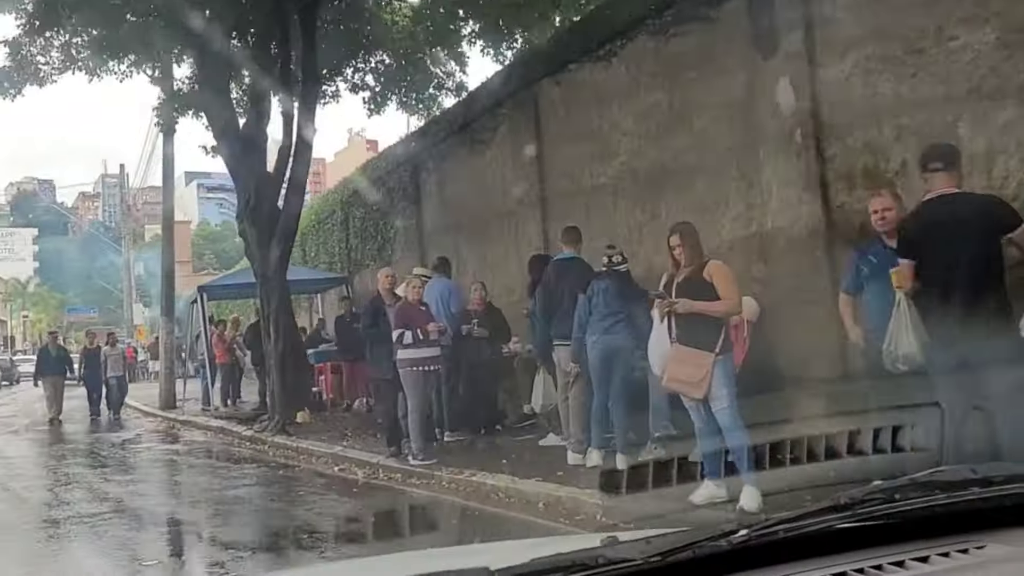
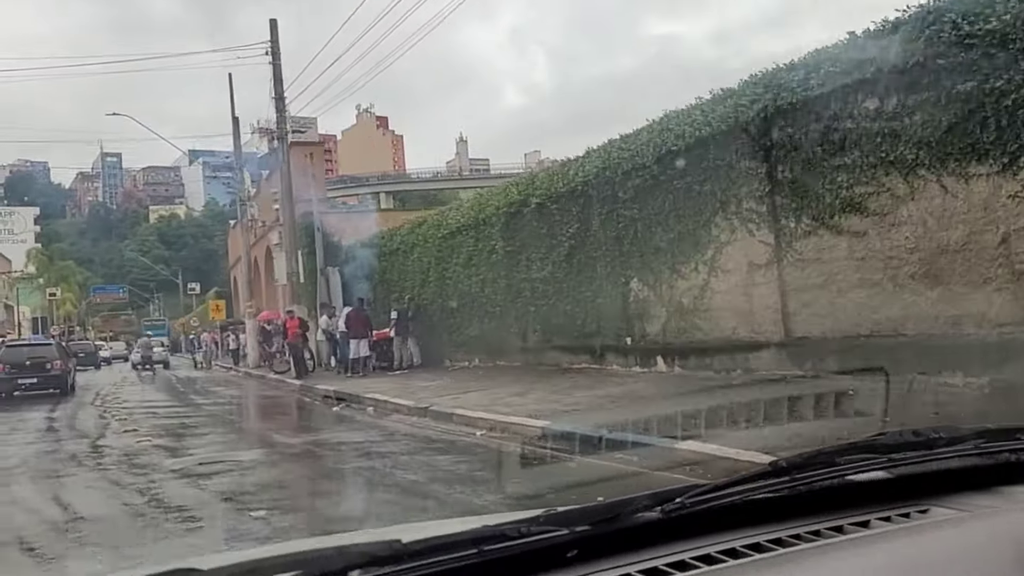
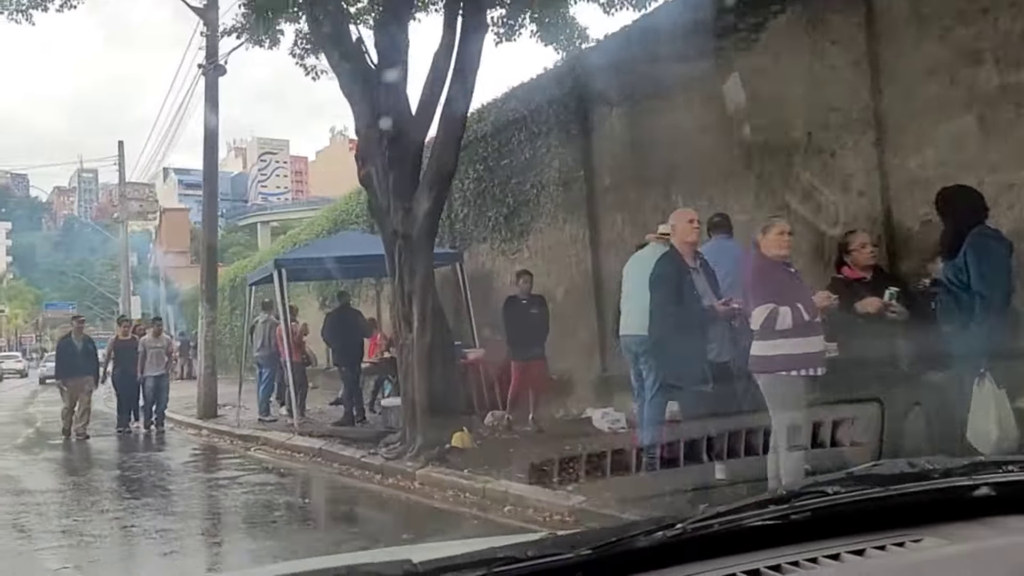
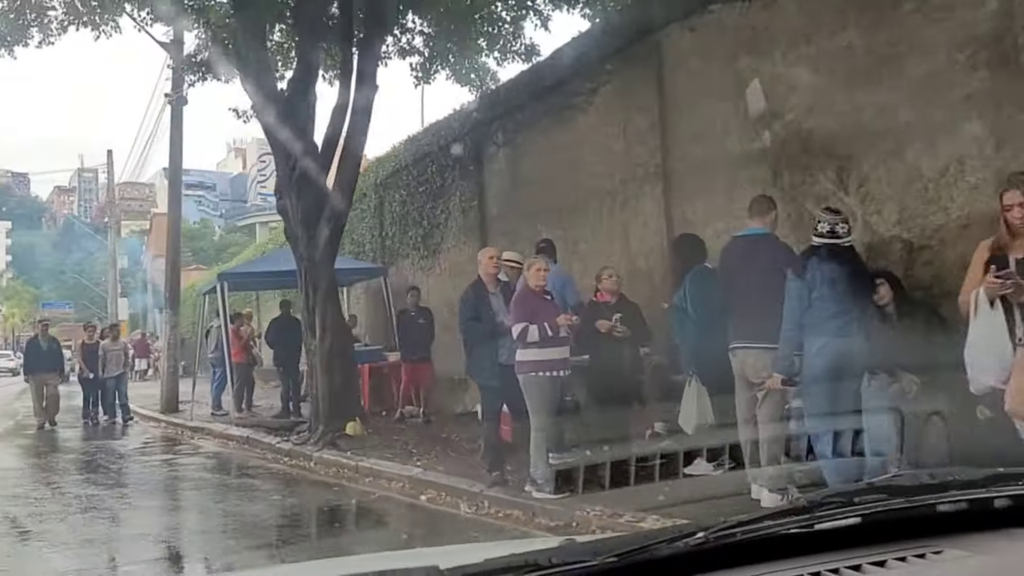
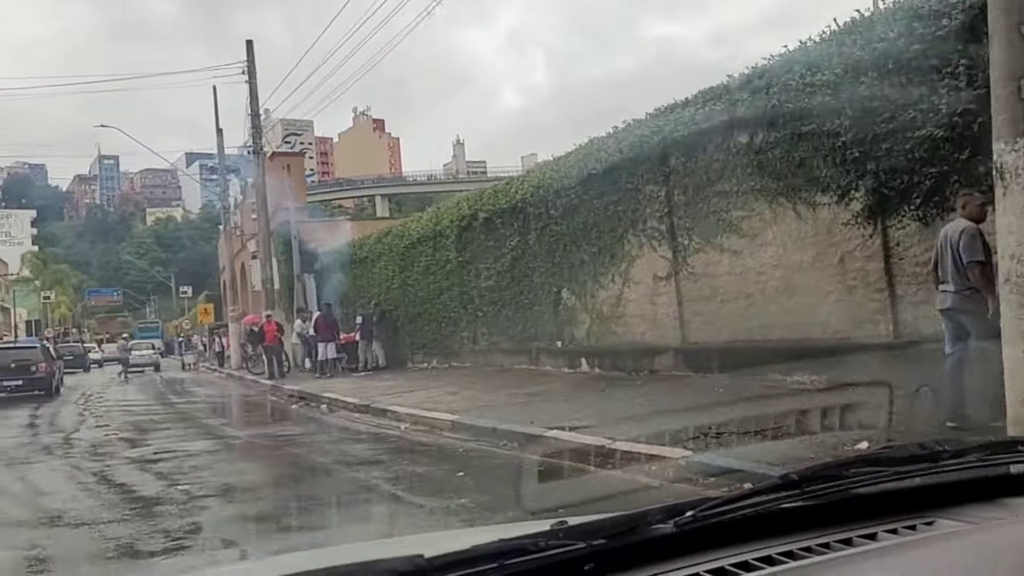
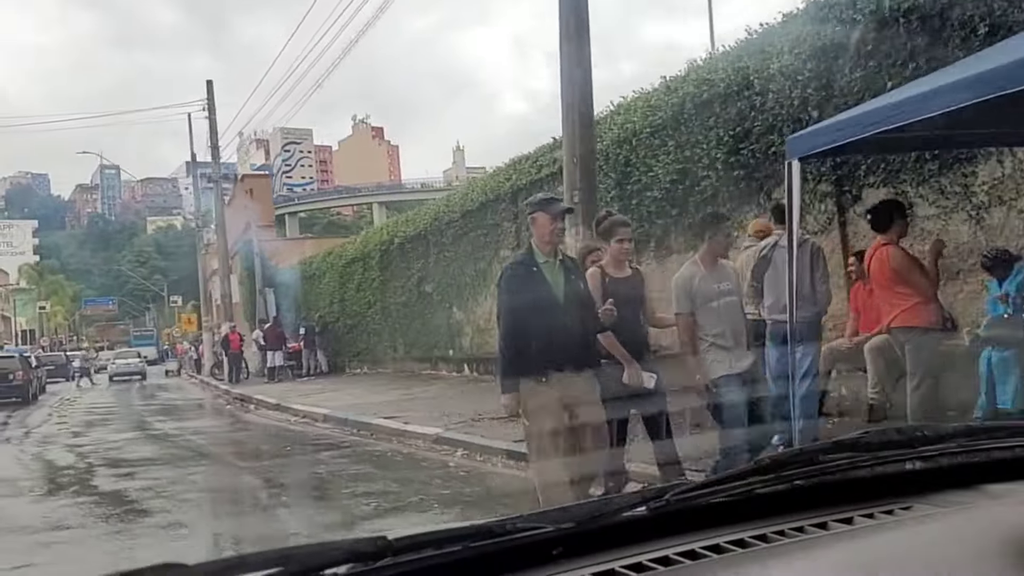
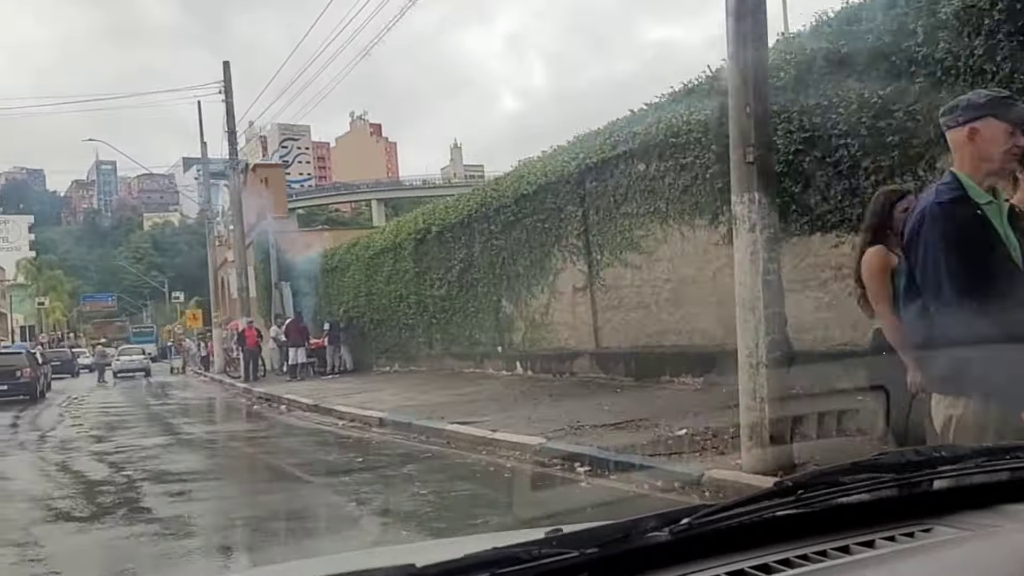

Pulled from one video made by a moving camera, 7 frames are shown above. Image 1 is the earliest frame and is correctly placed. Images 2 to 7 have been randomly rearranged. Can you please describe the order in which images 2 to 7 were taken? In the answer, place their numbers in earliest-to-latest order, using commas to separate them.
4, 3, 6, 7, 5, 2
